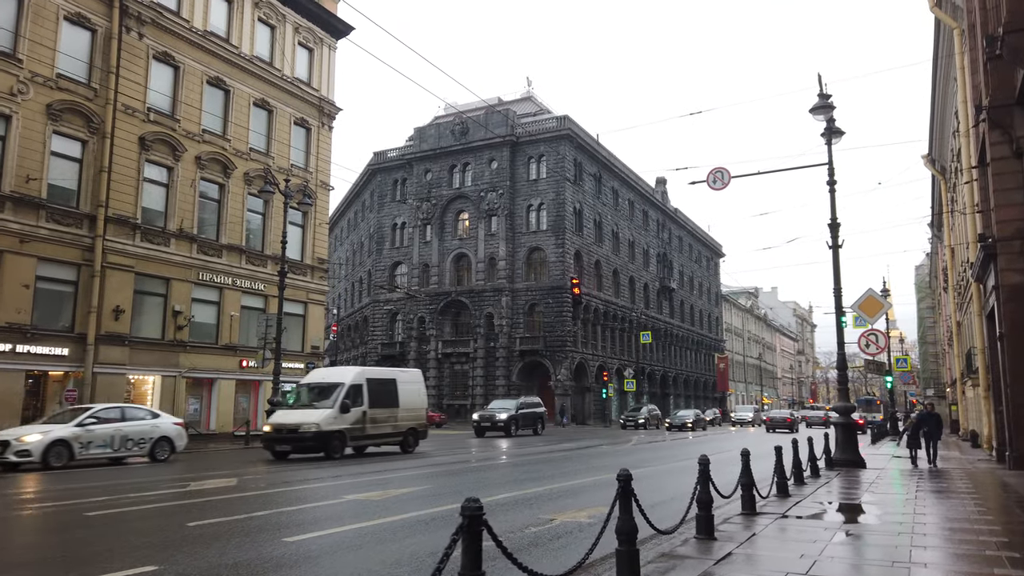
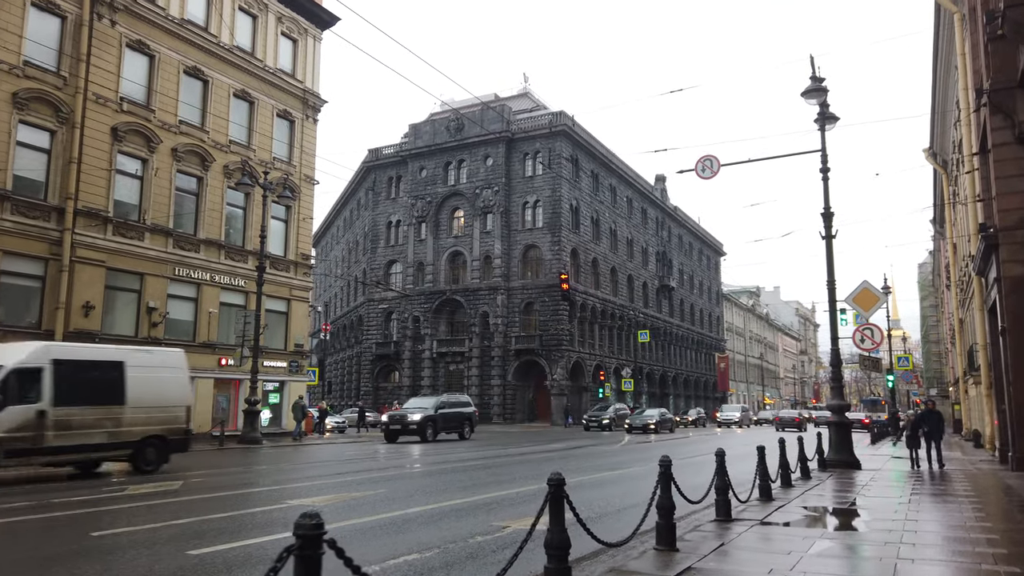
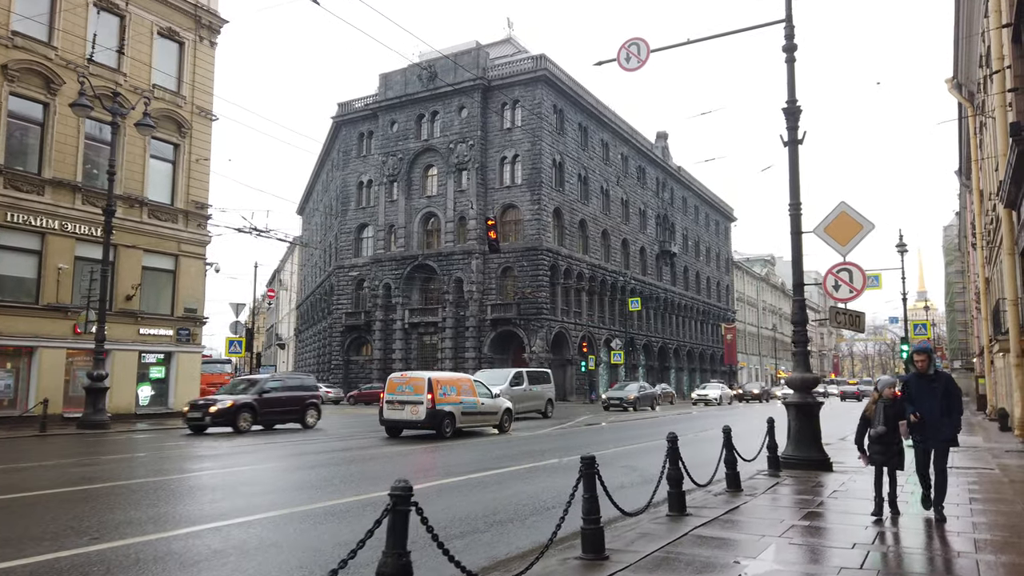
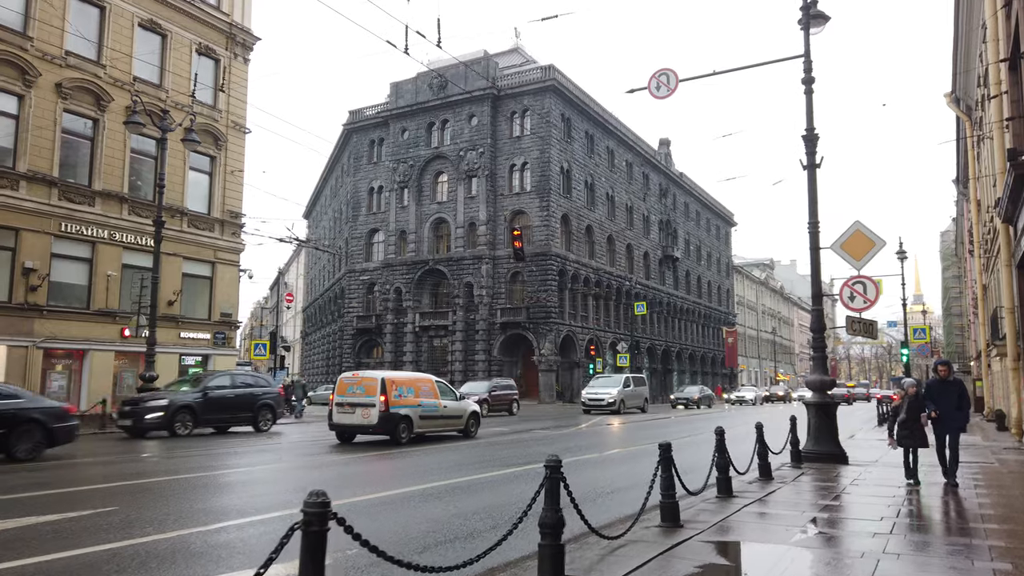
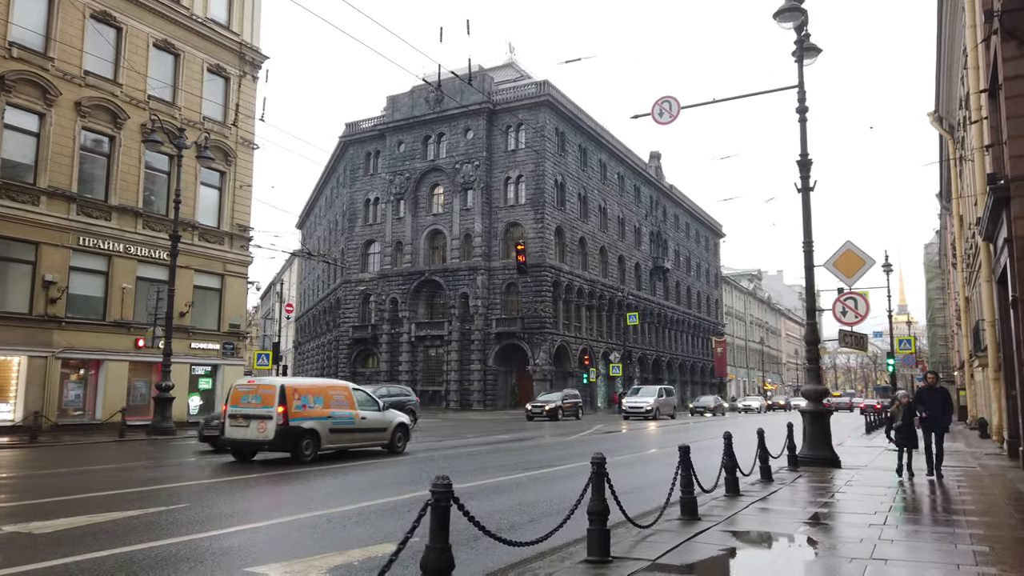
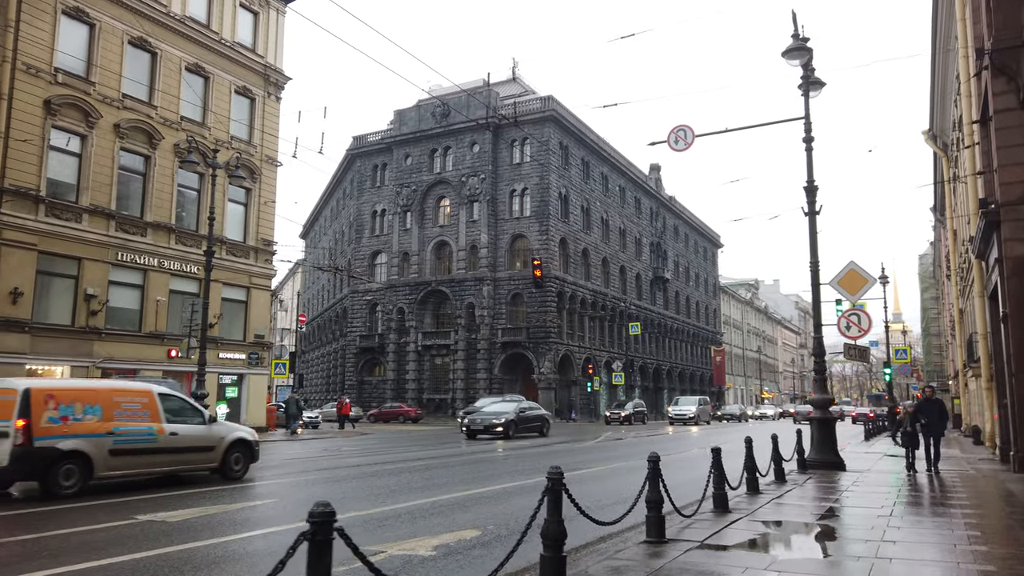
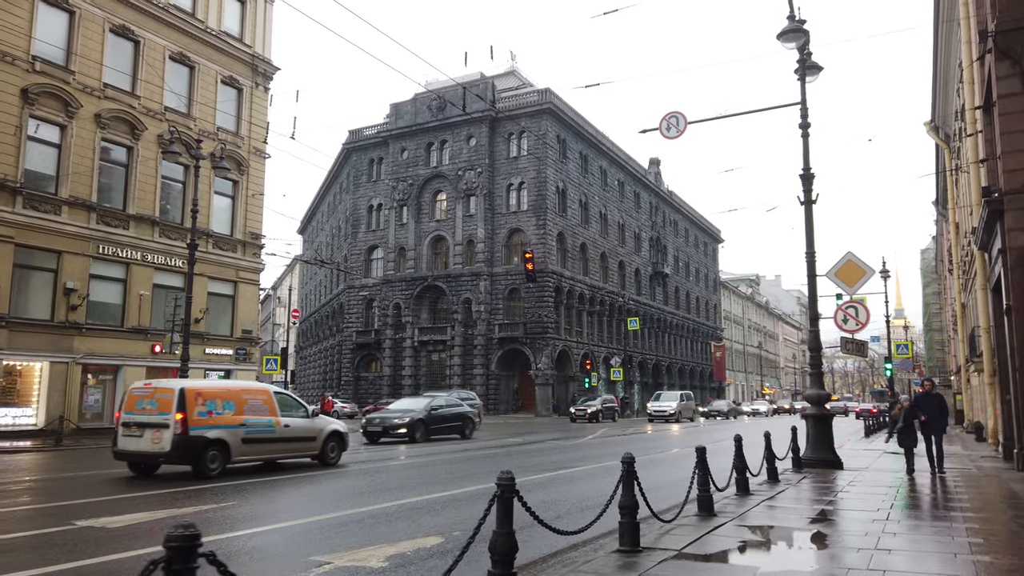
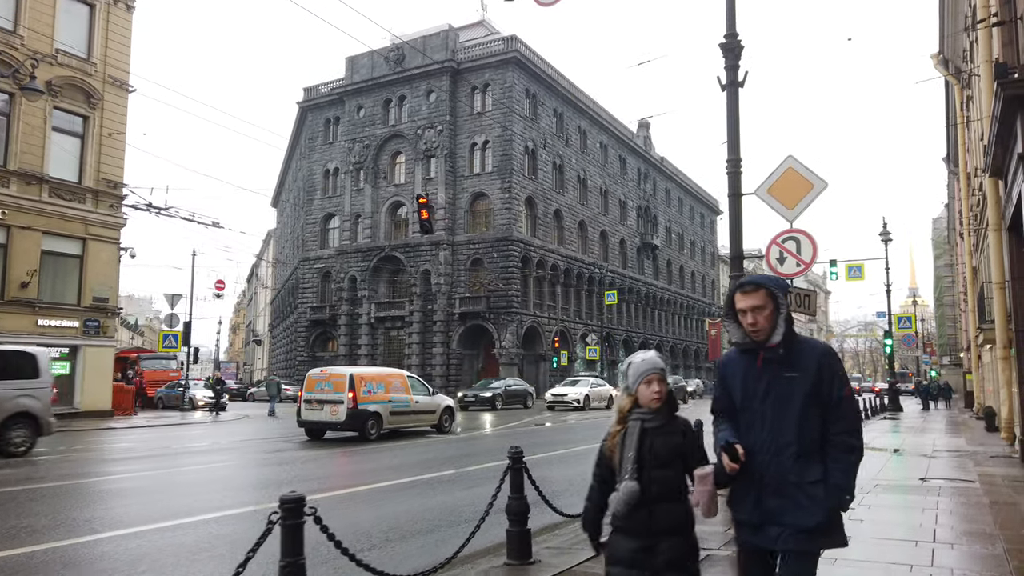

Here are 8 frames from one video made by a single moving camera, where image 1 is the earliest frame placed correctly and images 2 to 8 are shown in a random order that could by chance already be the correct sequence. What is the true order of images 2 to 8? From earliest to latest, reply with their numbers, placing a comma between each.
2, 6, 7, 5, 4, 3, 8
